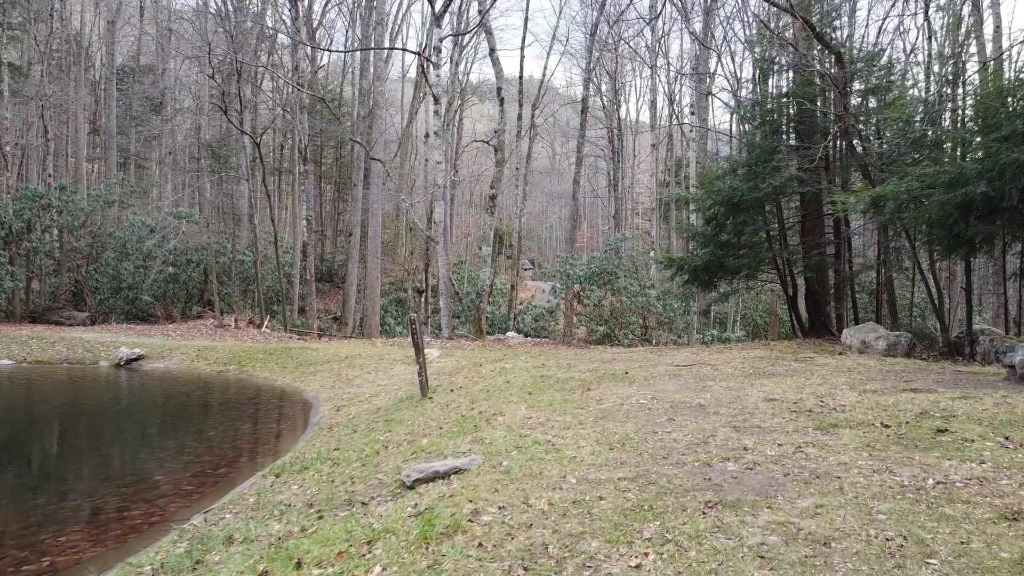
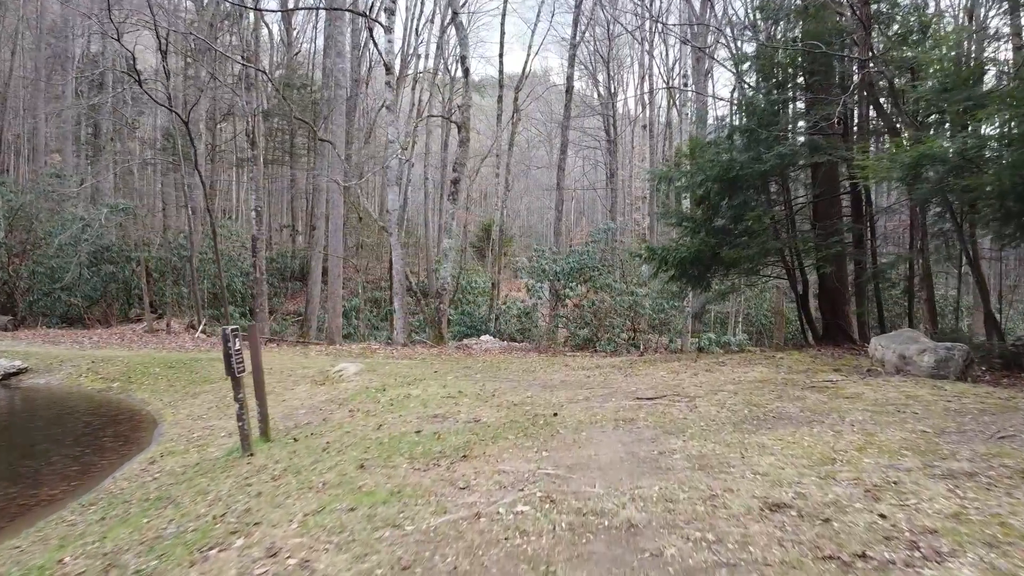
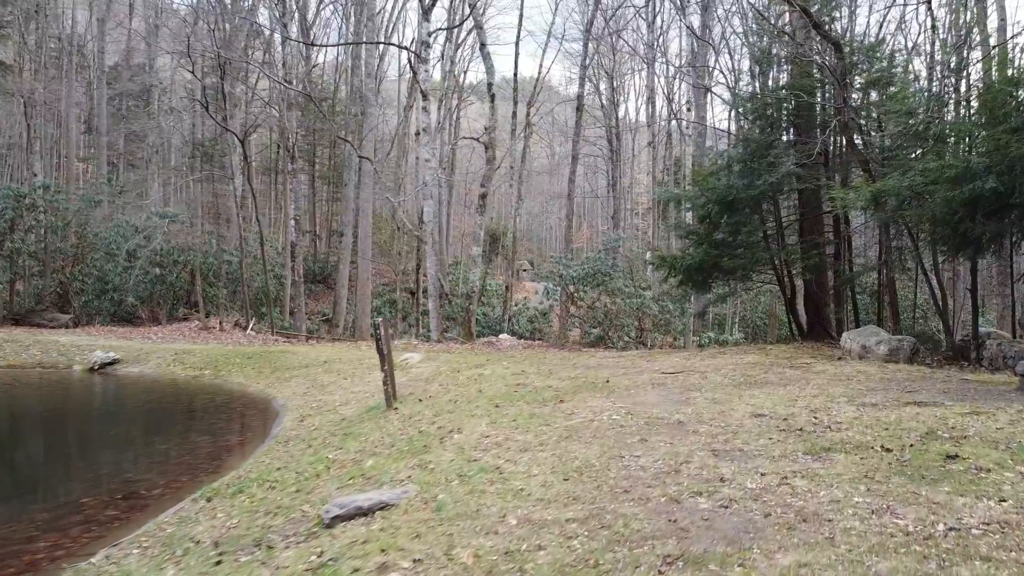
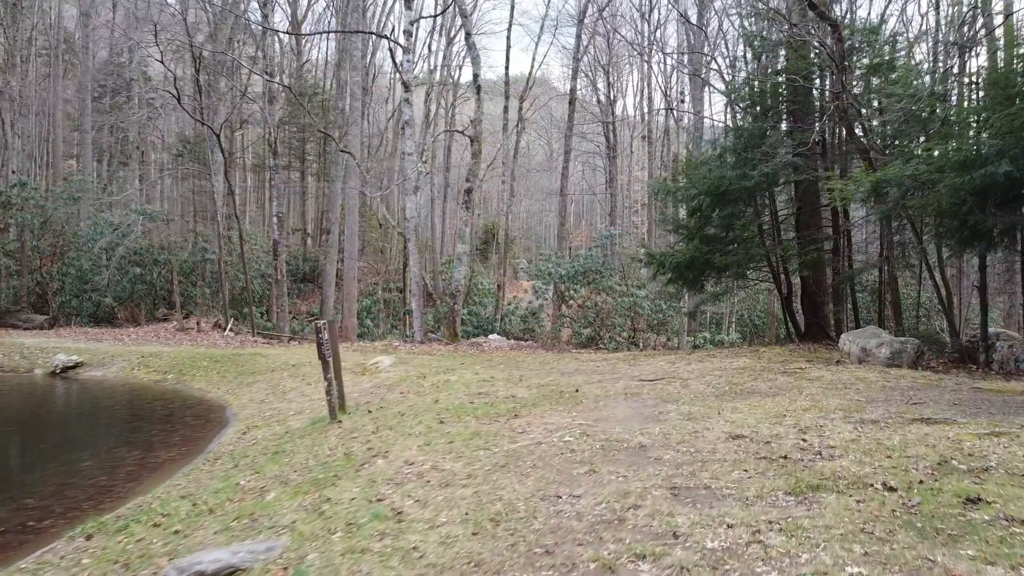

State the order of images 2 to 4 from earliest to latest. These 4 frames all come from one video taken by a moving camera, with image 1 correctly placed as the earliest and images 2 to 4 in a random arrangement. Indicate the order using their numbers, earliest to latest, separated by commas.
3, 4, 2
